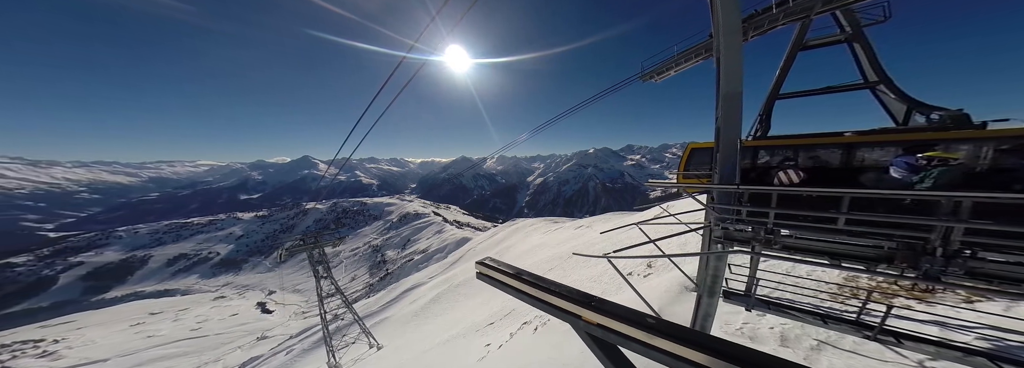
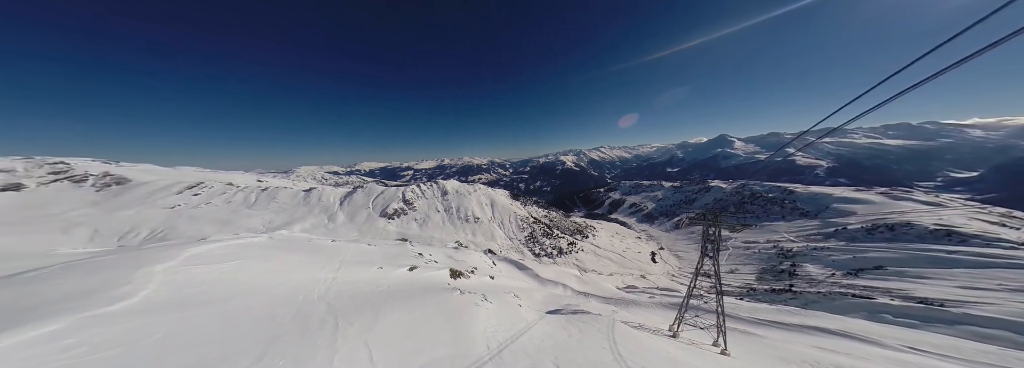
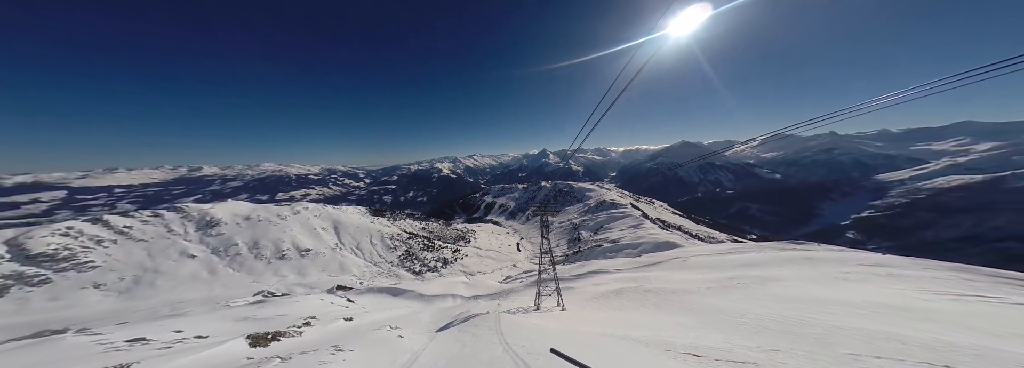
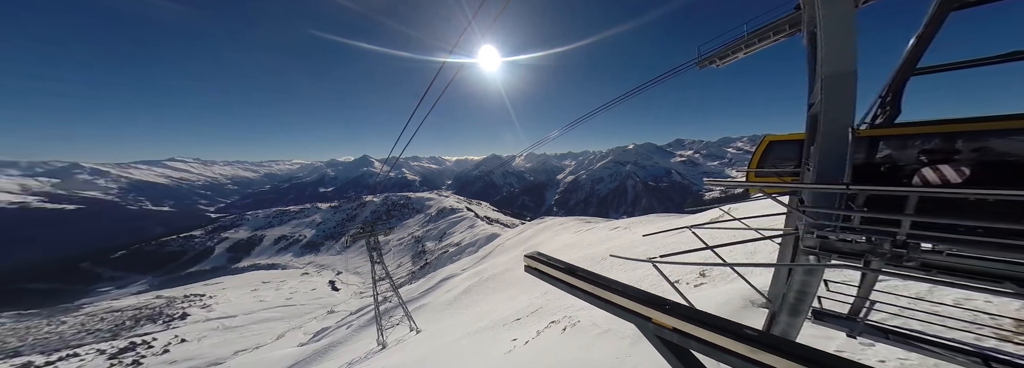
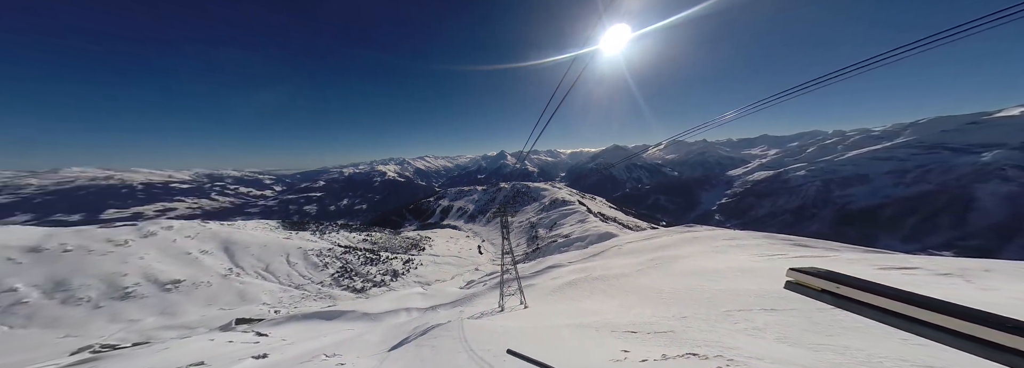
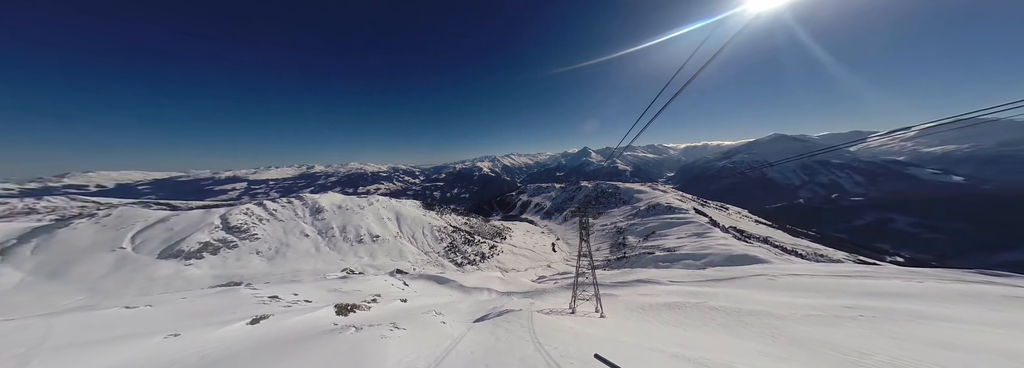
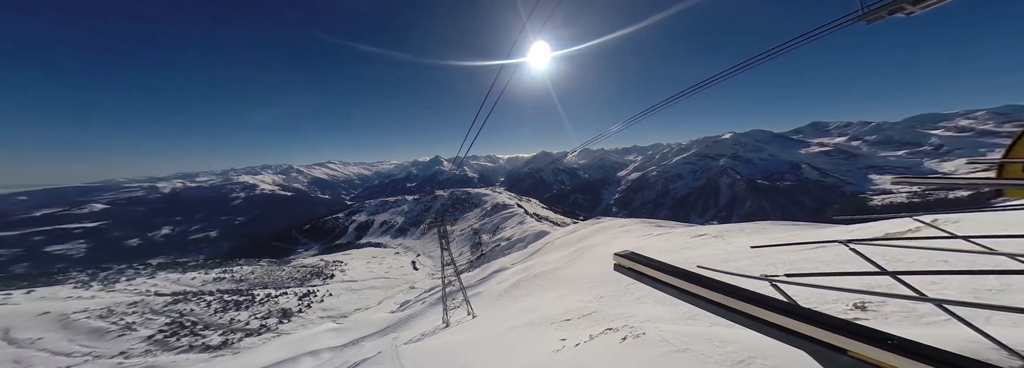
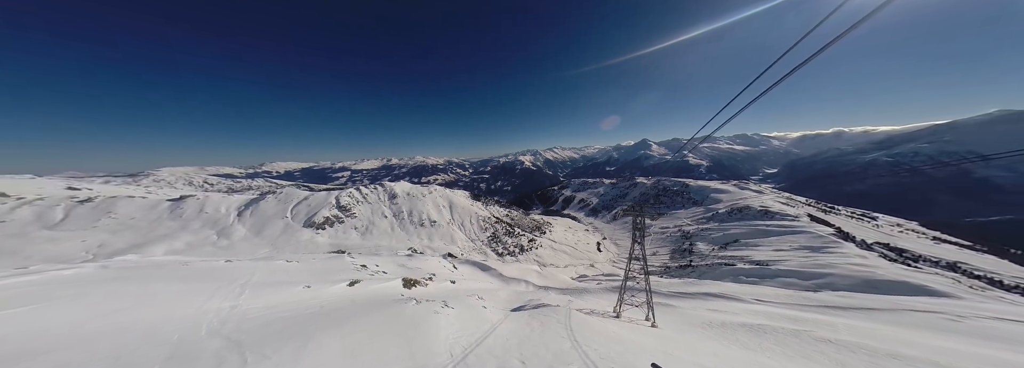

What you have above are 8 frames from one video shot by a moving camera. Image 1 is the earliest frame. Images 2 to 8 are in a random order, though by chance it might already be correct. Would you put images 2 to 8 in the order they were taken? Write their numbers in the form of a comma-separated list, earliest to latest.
4, 7, 5, 3, 6, 8, 2
